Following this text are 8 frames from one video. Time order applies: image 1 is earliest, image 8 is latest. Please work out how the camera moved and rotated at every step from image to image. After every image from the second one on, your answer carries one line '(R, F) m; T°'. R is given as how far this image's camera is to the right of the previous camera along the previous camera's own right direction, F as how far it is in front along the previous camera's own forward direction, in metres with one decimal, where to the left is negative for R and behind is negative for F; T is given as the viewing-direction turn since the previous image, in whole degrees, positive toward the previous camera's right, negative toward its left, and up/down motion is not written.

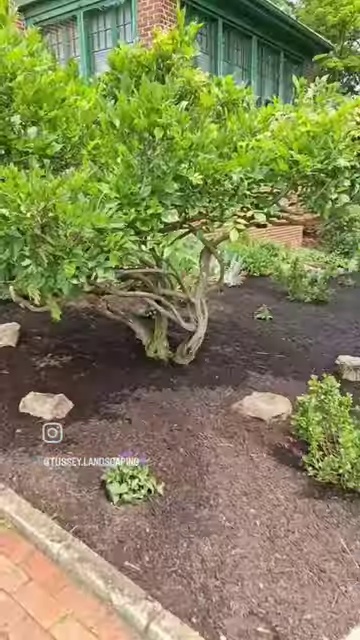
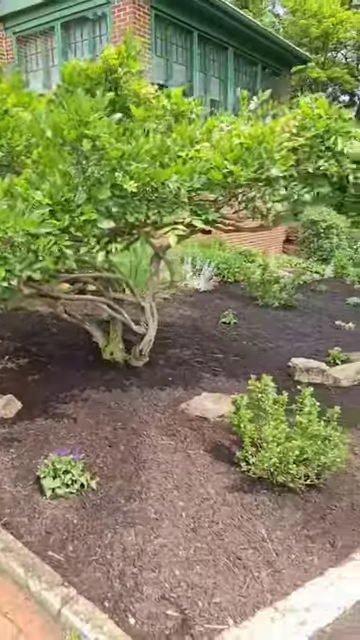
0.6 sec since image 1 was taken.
(+0.3, -0.1) m; +1°
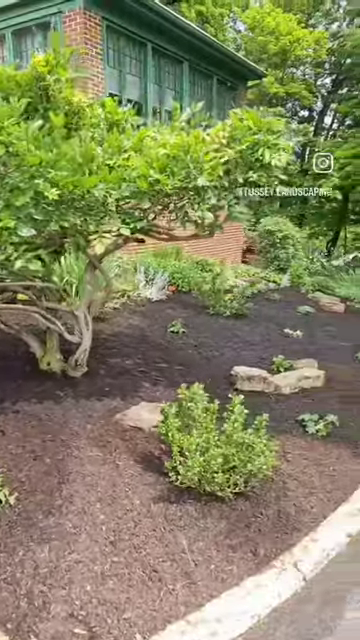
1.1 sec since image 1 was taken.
(+0.2, 0.0) m; +4°
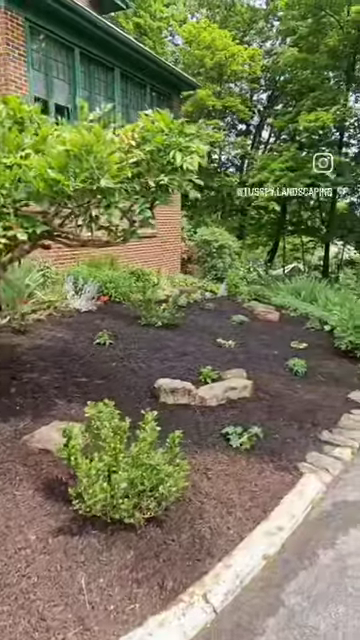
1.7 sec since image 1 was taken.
(+0.2, +0.2) m; +6°
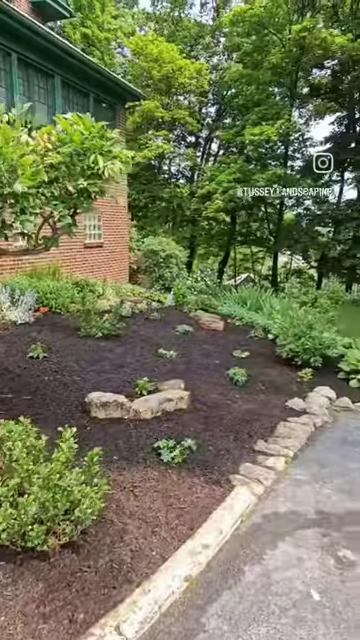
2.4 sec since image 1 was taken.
(+0.2, +0.1) m; +5°
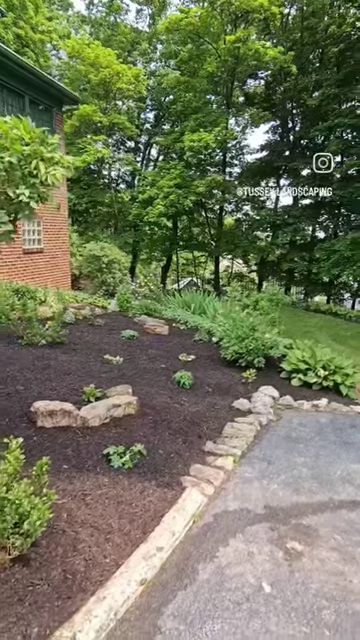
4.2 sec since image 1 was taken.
(0.0, 0.0) m; +7°
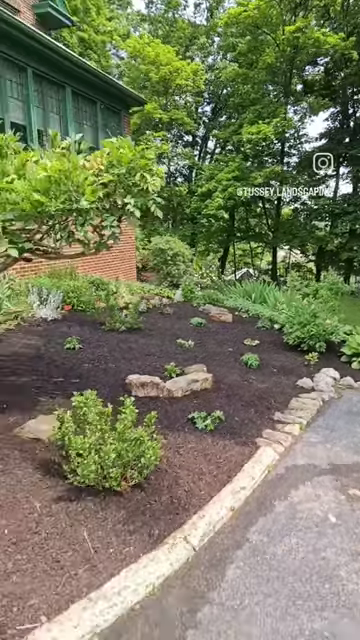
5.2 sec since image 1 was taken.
(-0.2, -0.6) m; -7°
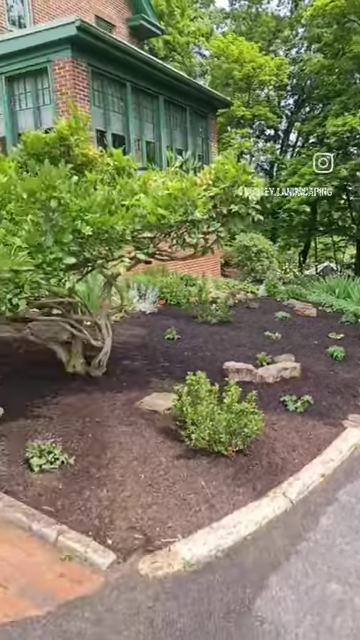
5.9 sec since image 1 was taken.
(-0.2, -0.6) m; -9°
